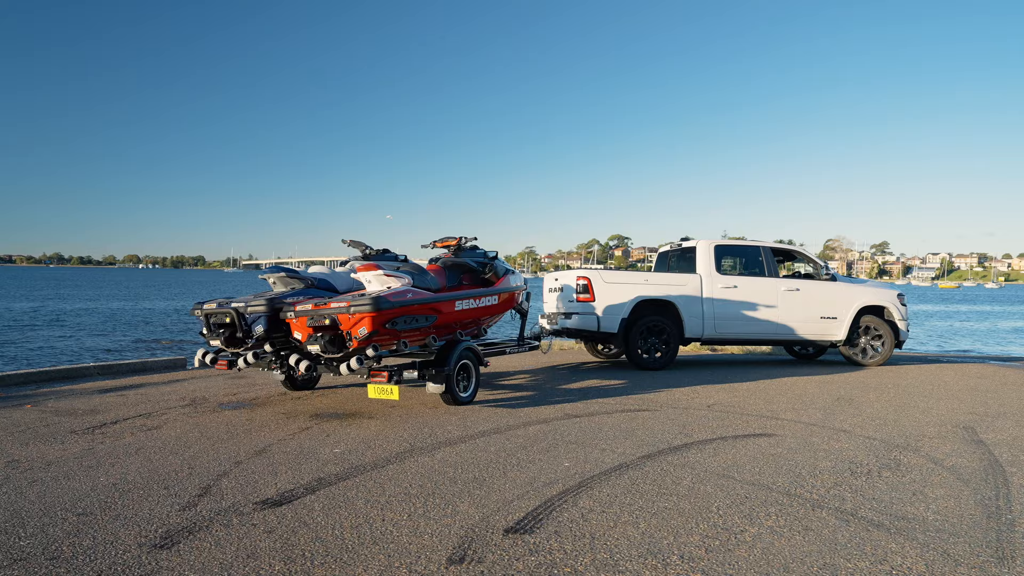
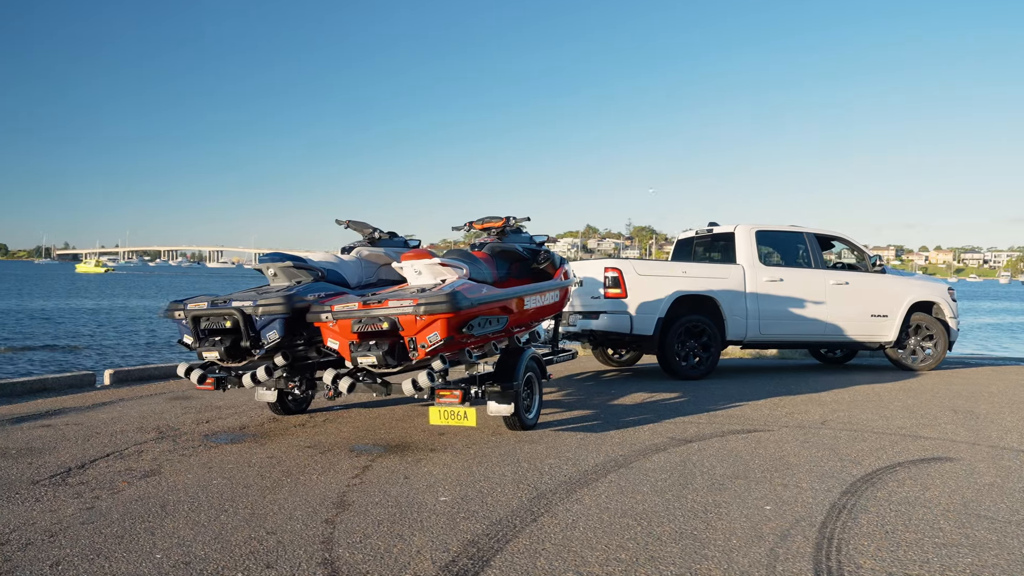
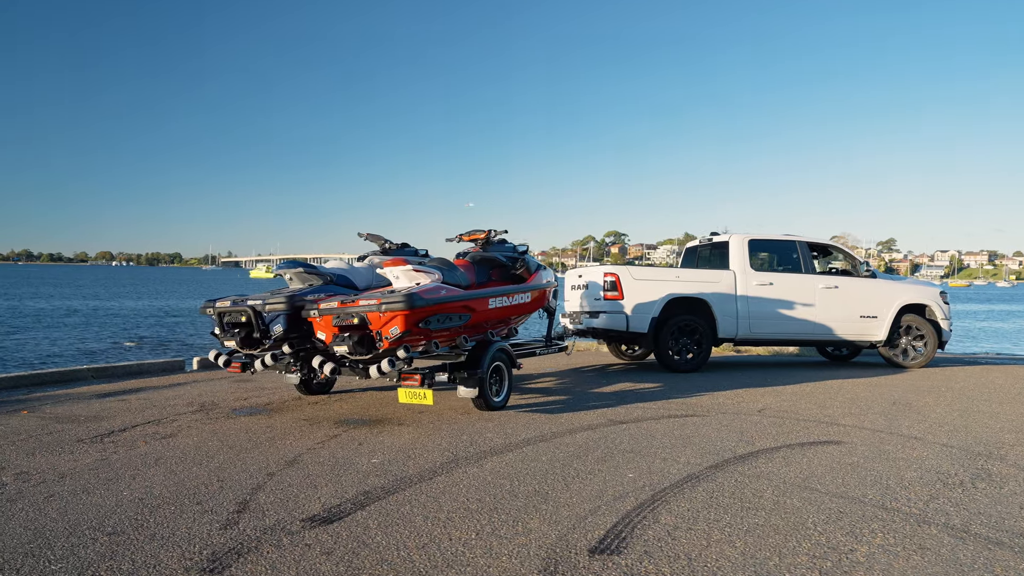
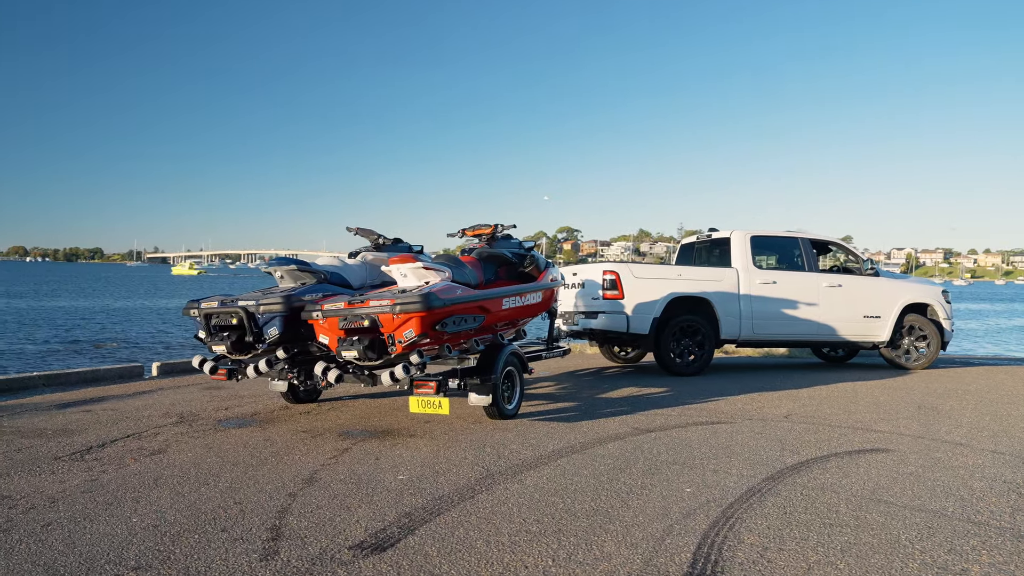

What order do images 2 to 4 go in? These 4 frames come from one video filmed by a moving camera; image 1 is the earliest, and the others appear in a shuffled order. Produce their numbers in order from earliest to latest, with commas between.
3, 4, 2
